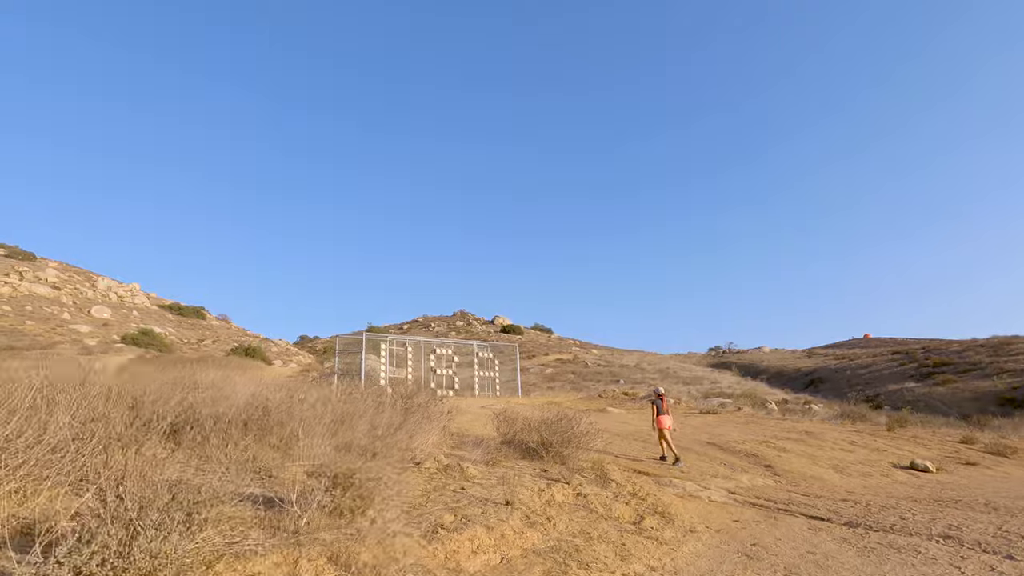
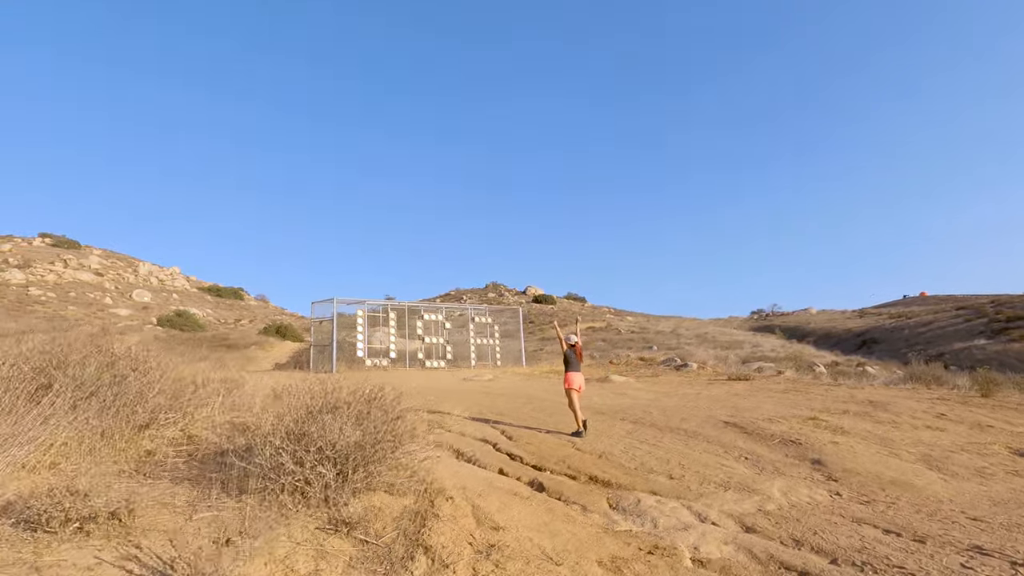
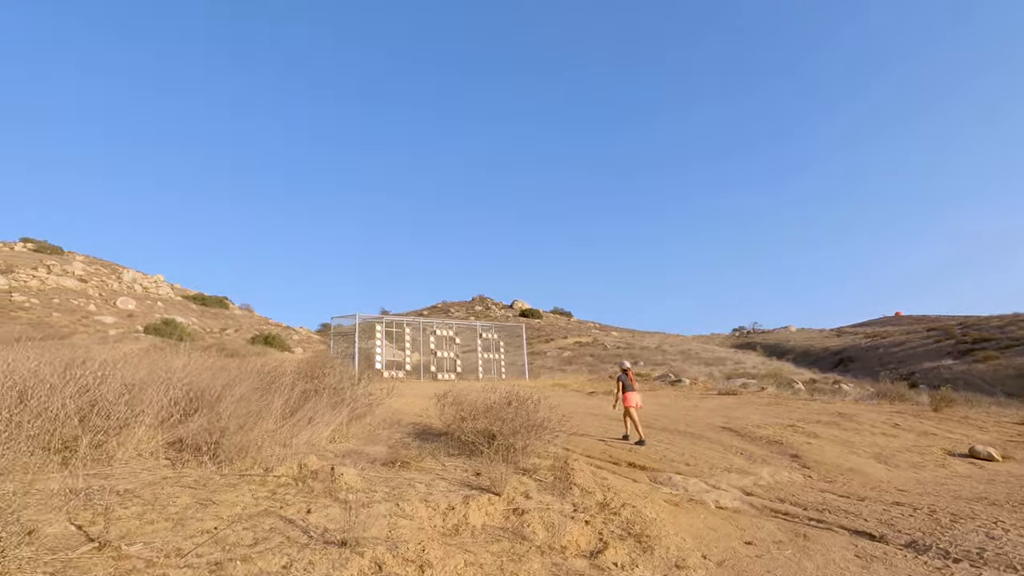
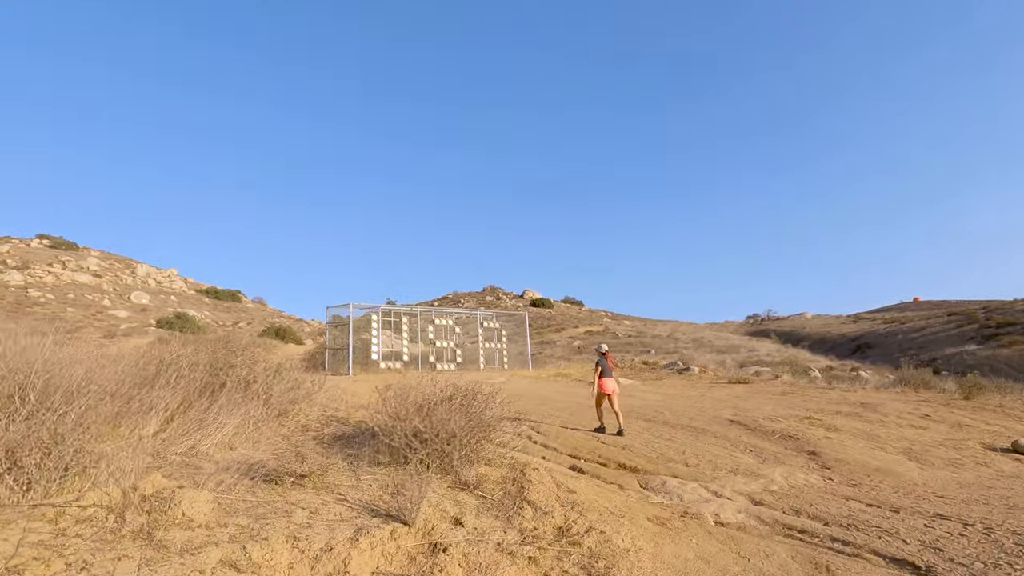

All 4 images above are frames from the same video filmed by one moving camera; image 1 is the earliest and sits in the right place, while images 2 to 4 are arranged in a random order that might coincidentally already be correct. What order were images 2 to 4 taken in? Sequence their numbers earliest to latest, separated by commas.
3, 4, 2
